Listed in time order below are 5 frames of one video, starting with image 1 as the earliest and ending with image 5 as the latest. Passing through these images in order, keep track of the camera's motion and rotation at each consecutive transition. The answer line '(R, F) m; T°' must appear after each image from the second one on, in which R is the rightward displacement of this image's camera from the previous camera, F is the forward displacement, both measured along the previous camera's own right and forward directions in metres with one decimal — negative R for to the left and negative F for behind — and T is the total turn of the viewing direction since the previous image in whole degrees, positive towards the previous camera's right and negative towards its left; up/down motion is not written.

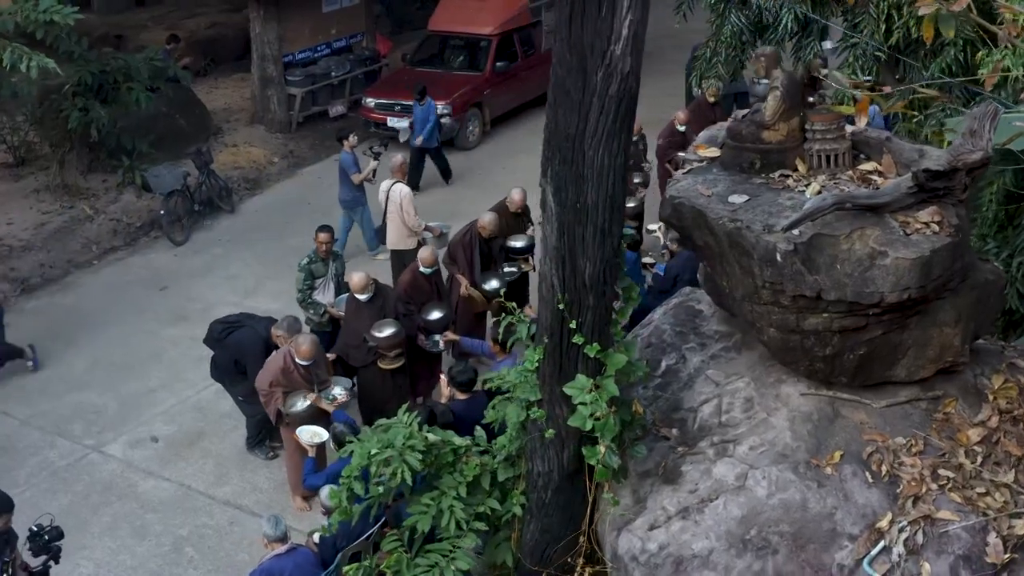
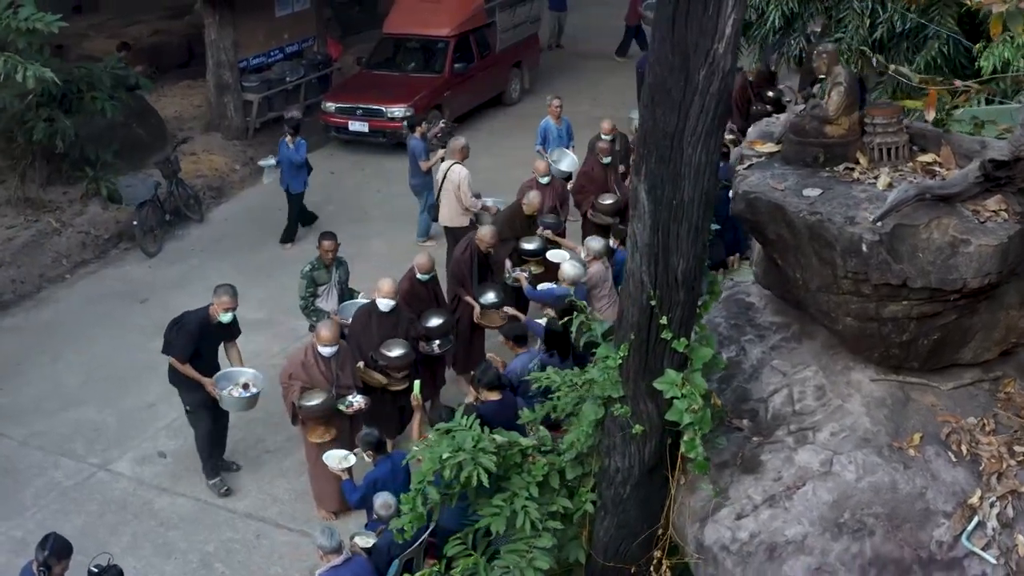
(-0.7, 0.0) m; +4°
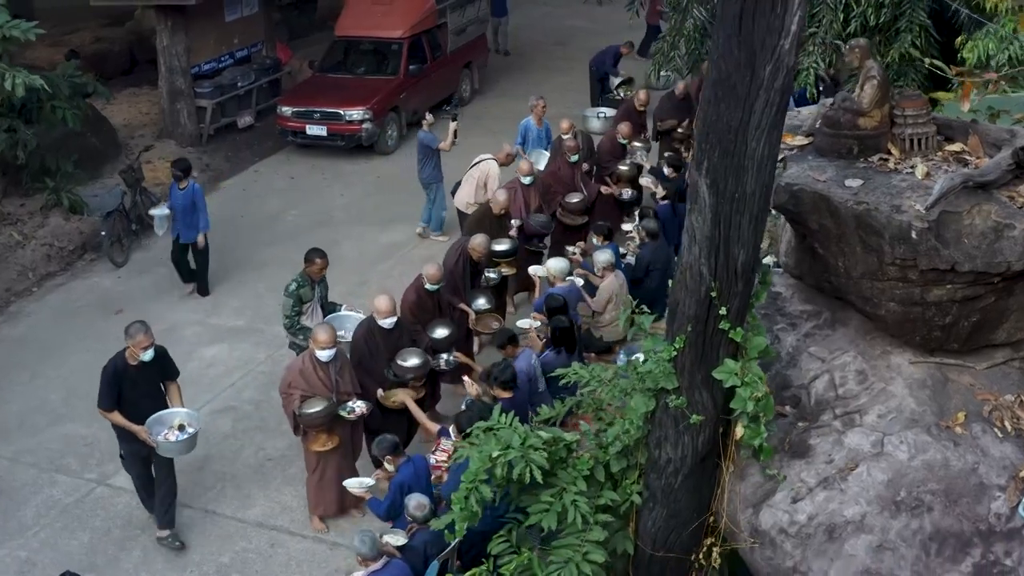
(-0.6, 0.0) m; +4°
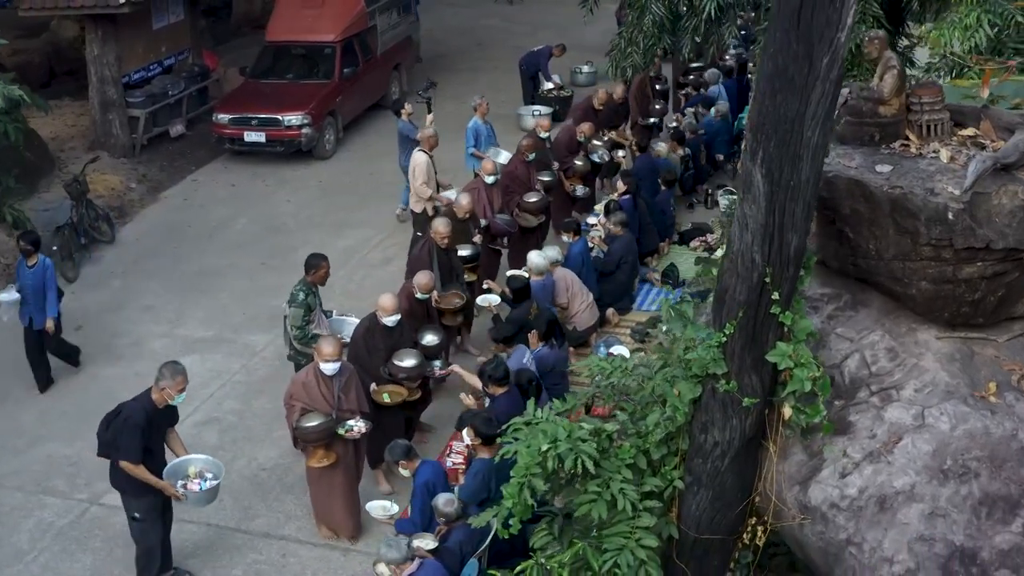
(-0.7, 0.0) m; +5°
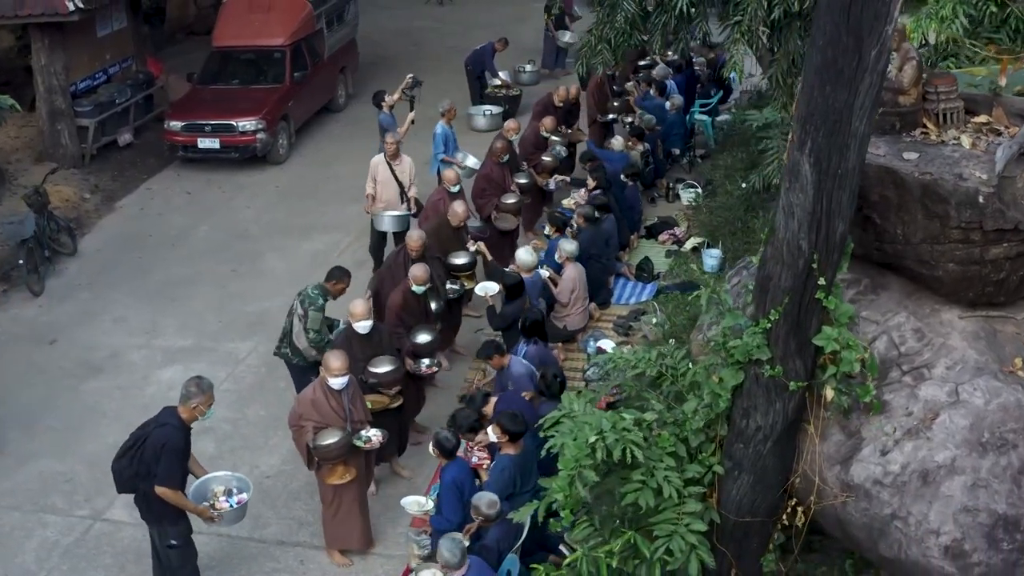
(-0.6, 0.0) m; +4°
